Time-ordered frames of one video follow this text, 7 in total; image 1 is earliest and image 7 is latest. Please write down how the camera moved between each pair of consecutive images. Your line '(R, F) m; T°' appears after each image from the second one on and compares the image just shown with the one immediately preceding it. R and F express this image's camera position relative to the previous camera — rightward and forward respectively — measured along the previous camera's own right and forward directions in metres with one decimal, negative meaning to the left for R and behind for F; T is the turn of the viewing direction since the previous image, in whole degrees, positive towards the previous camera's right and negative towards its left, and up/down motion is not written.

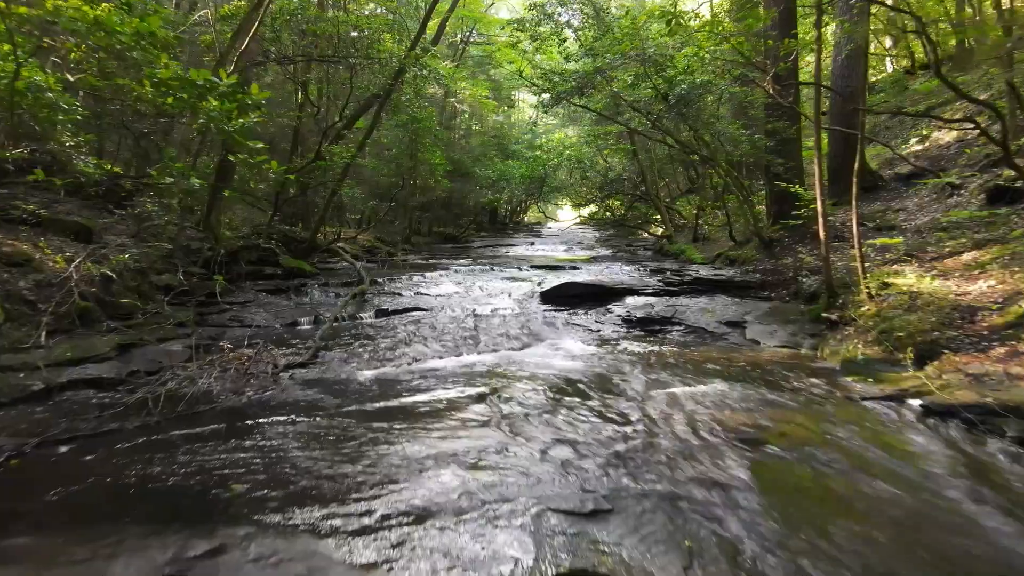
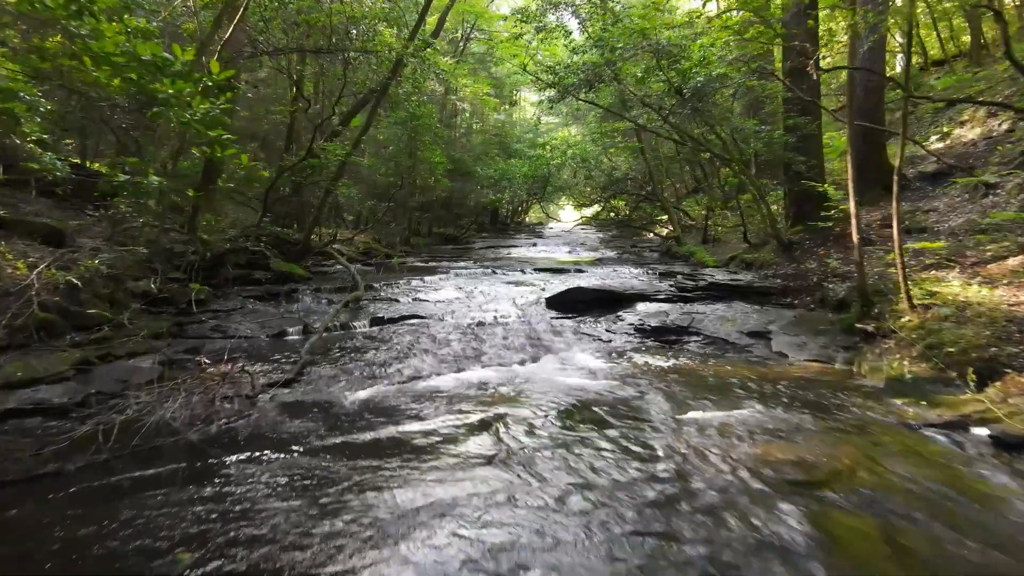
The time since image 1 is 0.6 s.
(0.0, +0.6) m; 0°
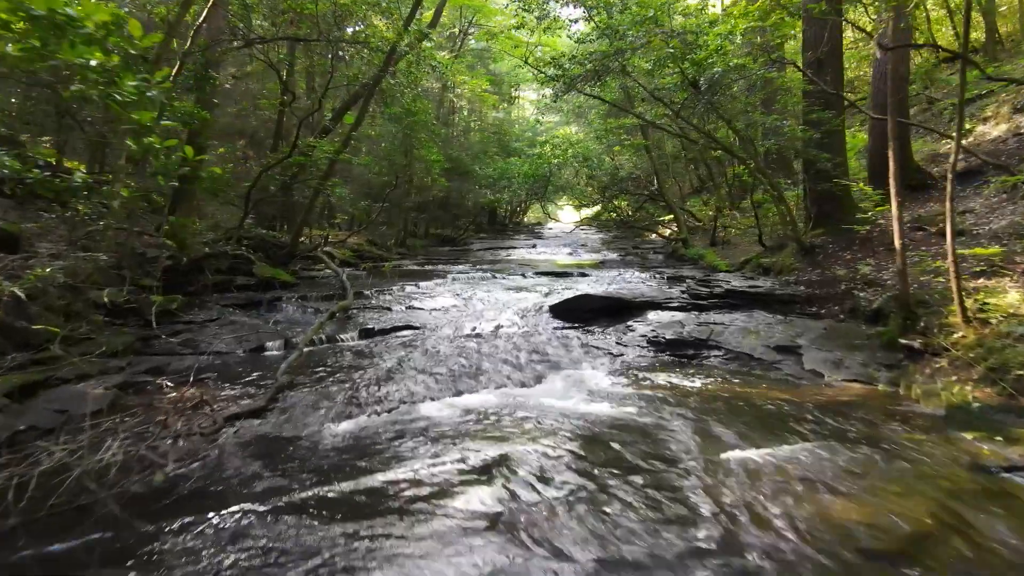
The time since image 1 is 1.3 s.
(0.0, +0.7) m; 0°
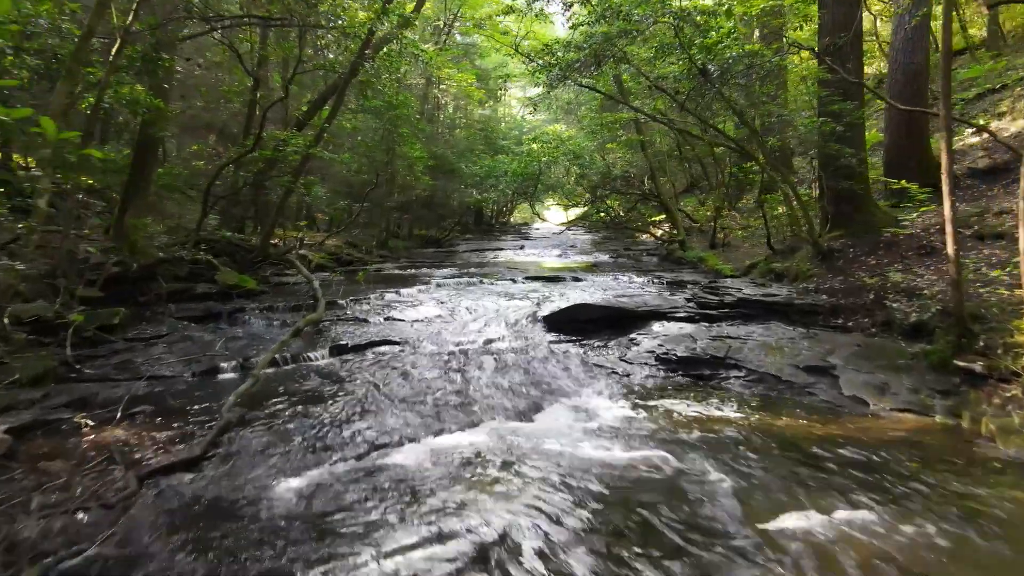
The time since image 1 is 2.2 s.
(-0.1, +0.9) m; +1°
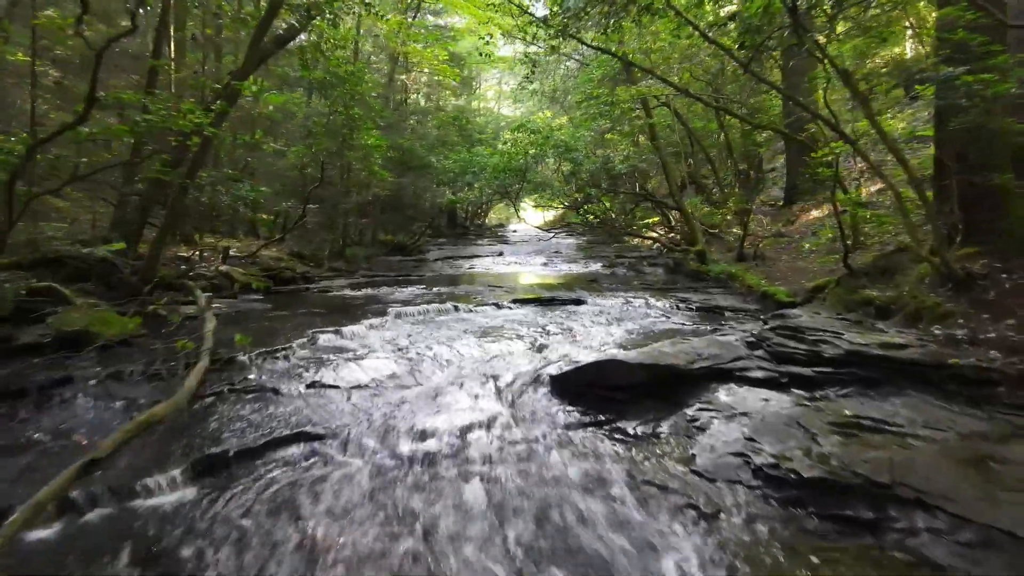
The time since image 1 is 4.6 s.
(-0.1, +2.8) m; +2°
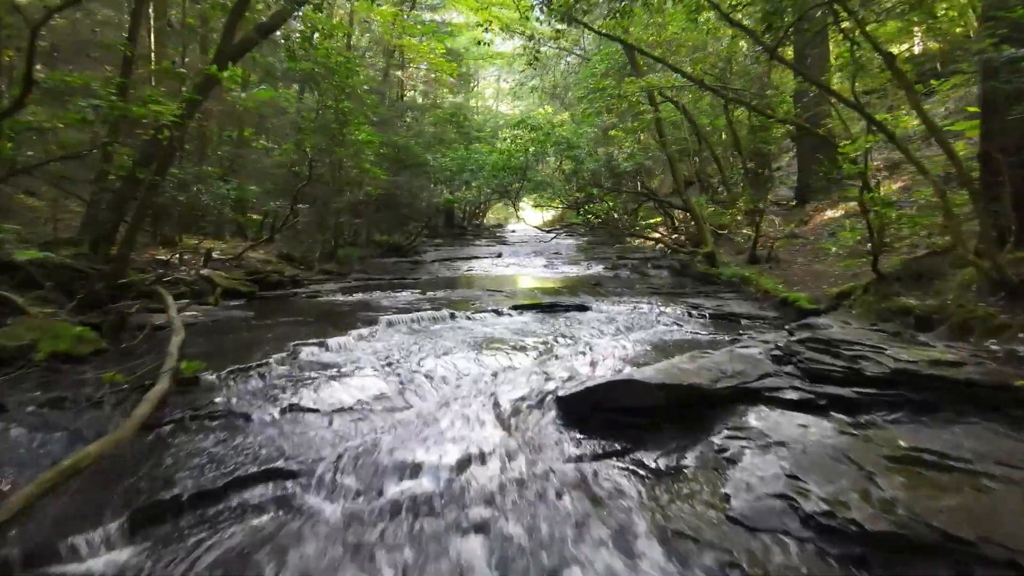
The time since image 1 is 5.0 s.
(0.0, +0.6) m; 0°
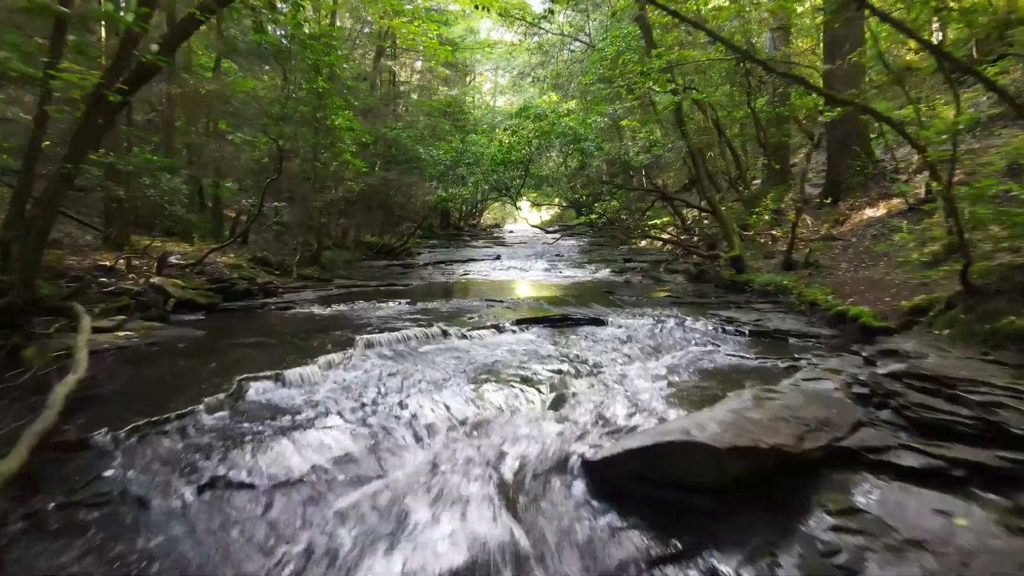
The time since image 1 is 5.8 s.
(-0.1, +1.3) m; 0°
